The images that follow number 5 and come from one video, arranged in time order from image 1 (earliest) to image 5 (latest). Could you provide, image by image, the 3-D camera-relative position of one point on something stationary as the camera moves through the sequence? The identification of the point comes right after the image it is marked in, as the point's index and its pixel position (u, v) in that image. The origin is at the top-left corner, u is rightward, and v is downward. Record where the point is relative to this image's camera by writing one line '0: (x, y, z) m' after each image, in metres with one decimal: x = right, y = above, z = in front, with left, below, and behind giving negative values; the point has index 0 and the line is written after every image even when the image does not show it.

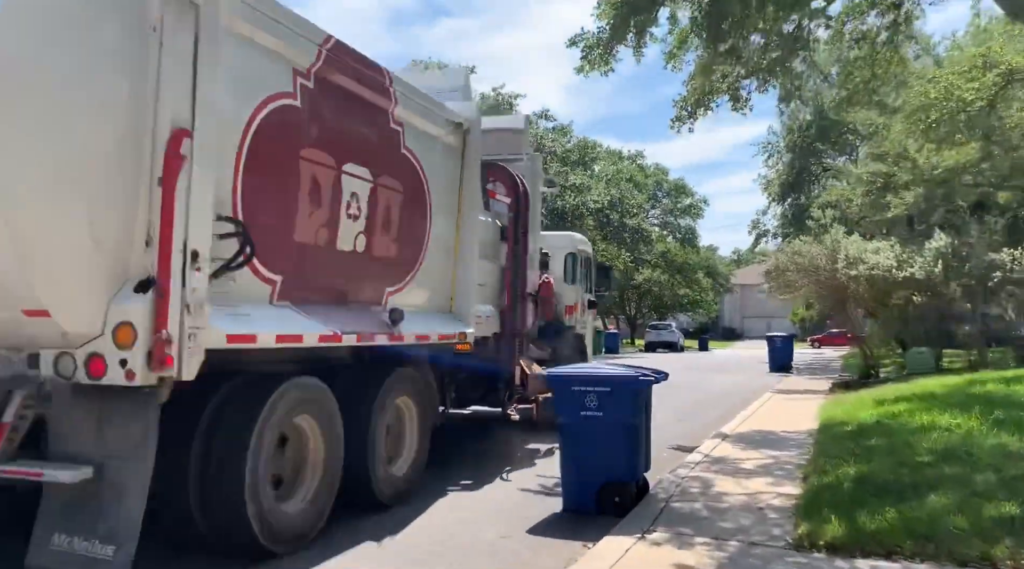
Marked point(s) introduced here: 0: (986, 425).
0: (+5.0, -1.5, +9.4) m
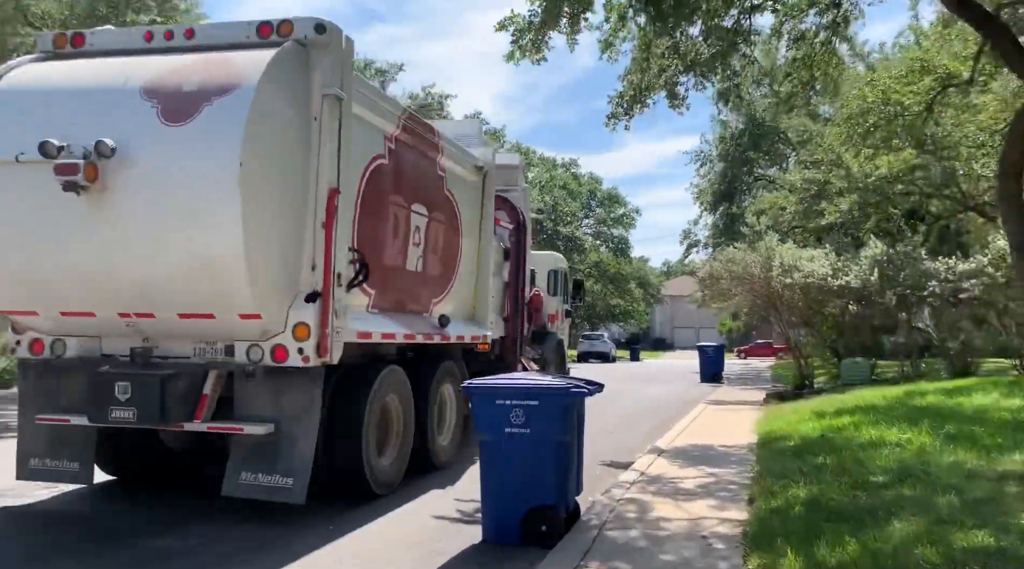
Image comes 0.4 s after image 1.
0: (+4.2, -1.5, +8.8) m
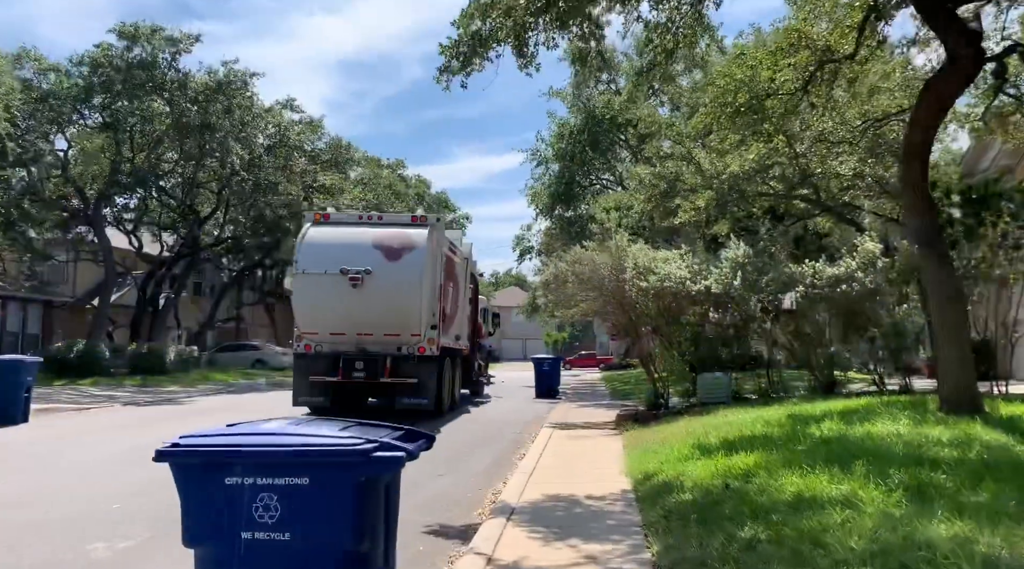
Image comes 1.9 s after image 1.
0: (+2.7, -1.5, +6.3) m
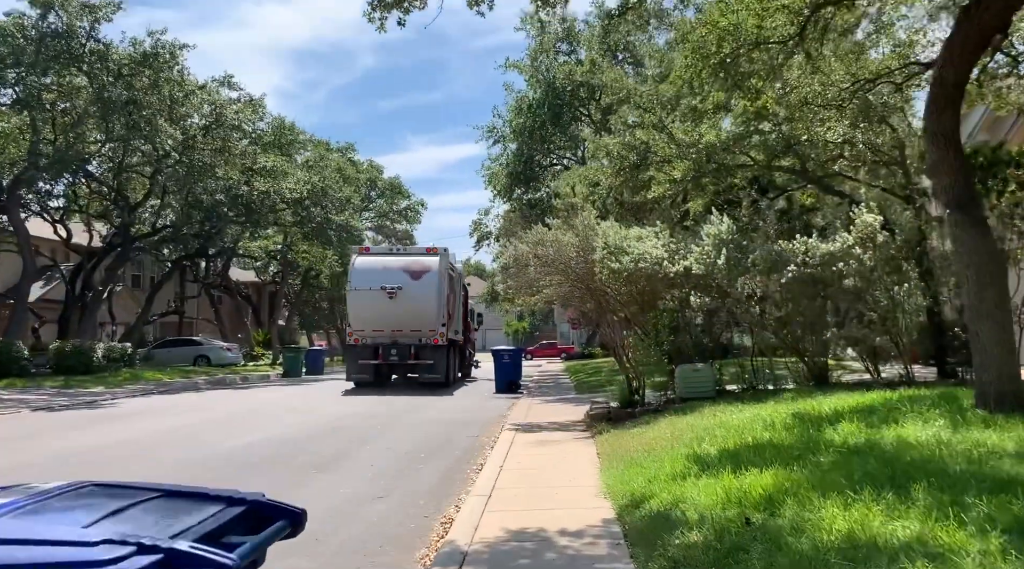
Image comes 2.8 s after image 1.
0: (+2.5, -1.3, +4.5) m
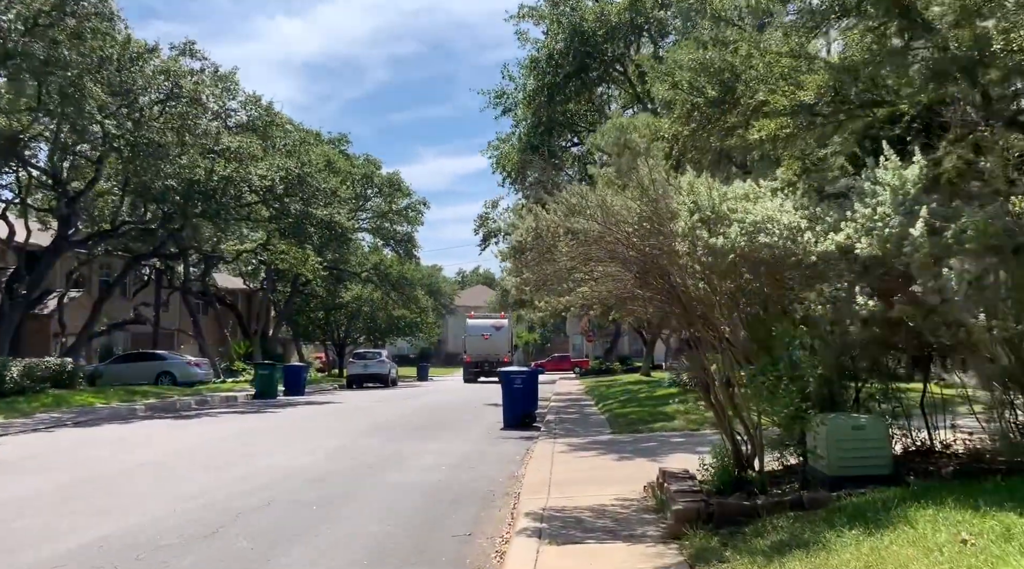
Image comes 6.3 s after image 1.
0: (+2.5, -1.1, -1.5) m
